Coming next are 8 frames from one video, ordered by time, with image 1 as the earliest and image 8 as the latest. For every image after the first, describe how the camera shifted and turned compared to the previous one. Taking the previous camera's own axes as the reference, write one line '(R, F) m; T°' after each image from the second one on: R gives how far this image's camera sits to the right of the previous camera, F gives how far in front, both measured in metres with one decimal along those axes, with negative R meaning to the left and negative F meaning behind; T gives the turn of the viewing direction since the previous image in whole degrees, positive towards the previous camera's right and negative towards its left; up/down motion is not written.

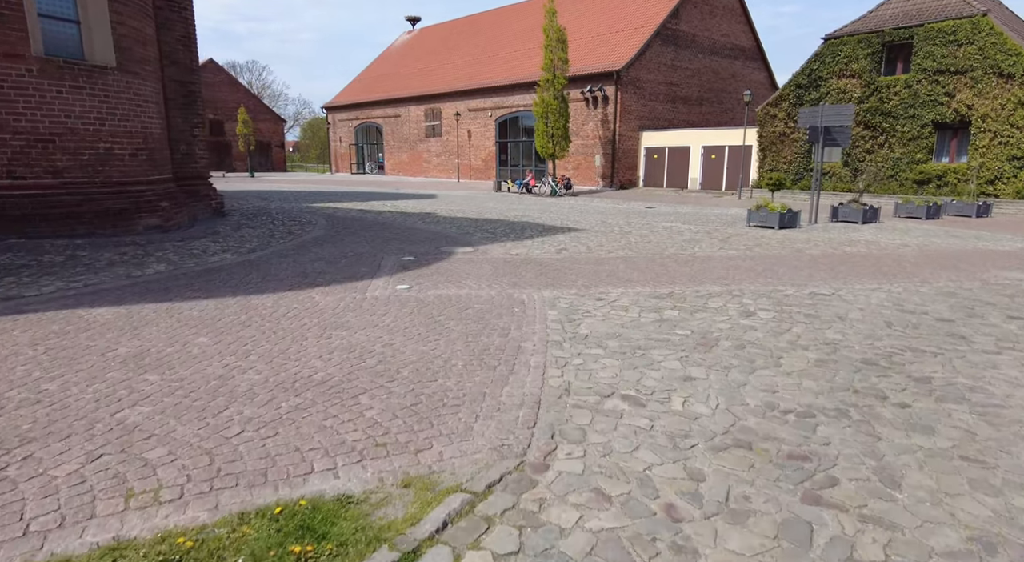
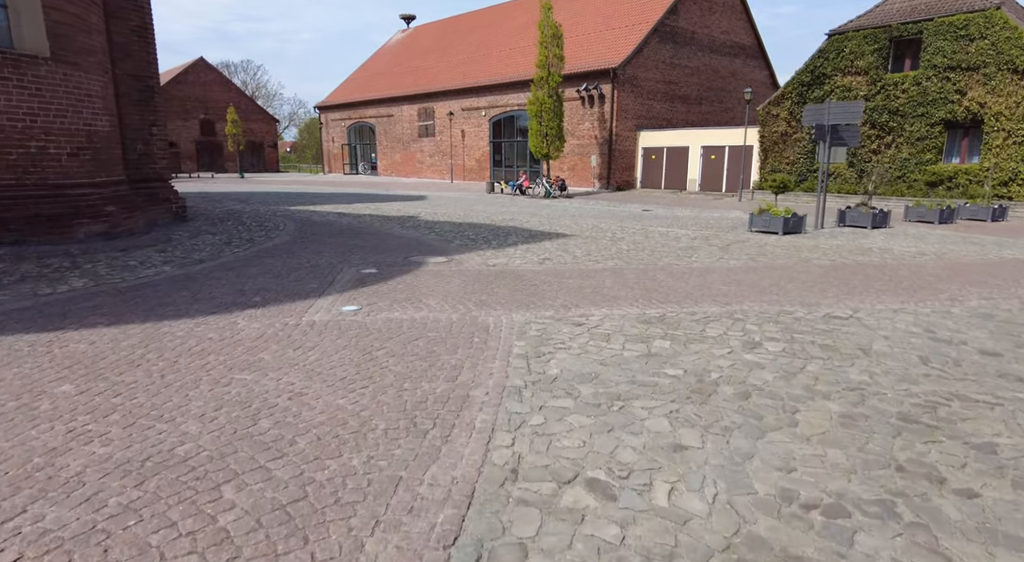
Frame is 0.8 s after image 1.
(+0.4, +1.0) m; 0°
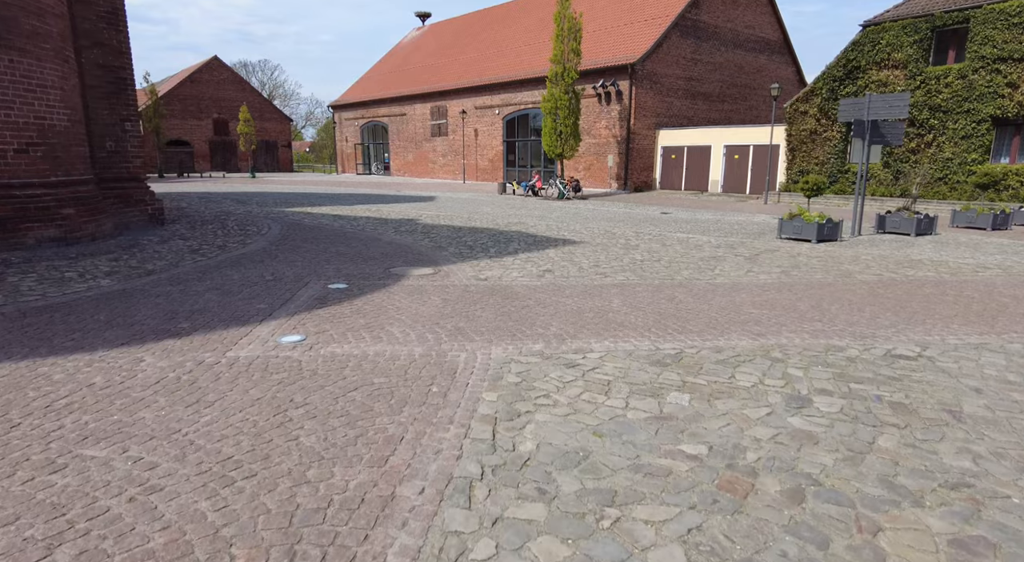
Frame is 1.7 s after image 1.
(+0.3, +1.2) m; -2°
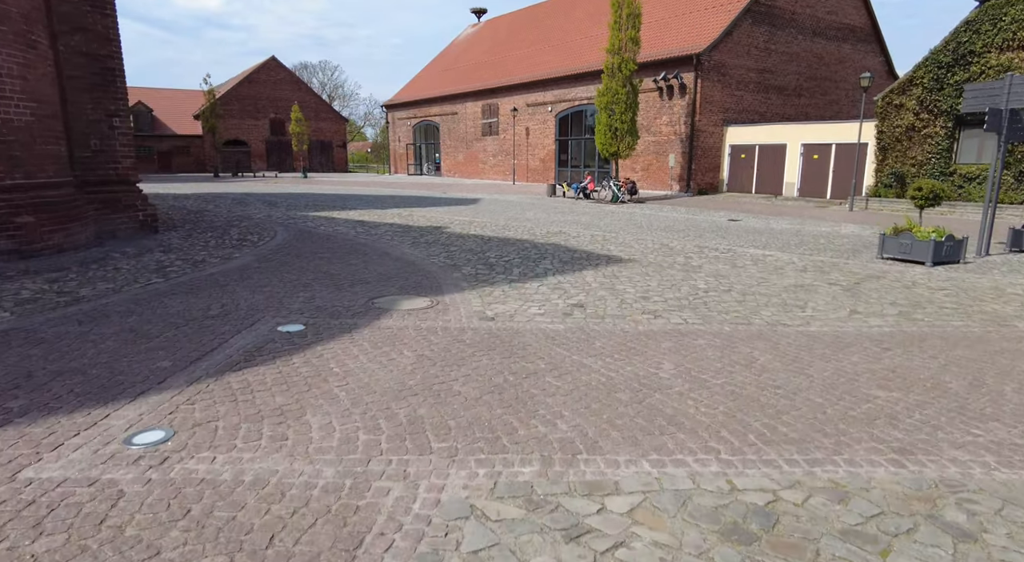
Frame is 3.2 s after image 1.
(+0.4, +2.0) m; -6°
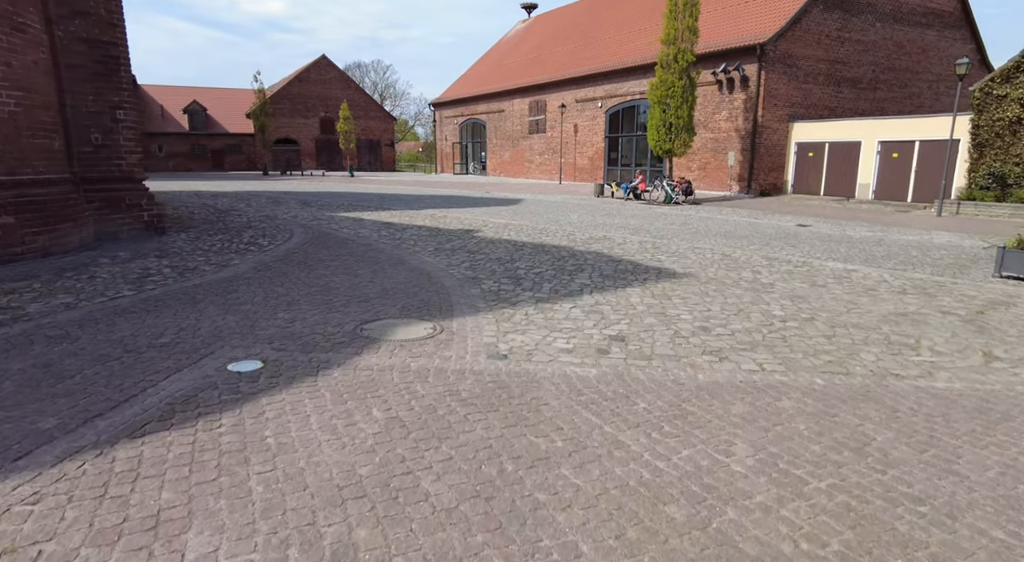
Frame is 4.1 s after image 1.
(+0.2, +1.4) m; -5°
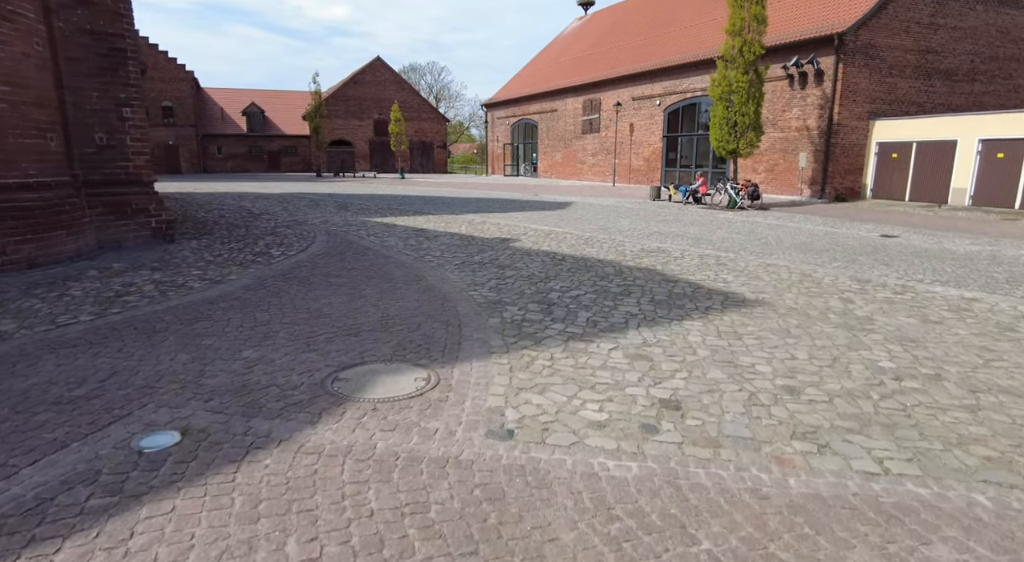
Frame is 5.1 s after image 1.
(+0.2, +1.3) m; -5°
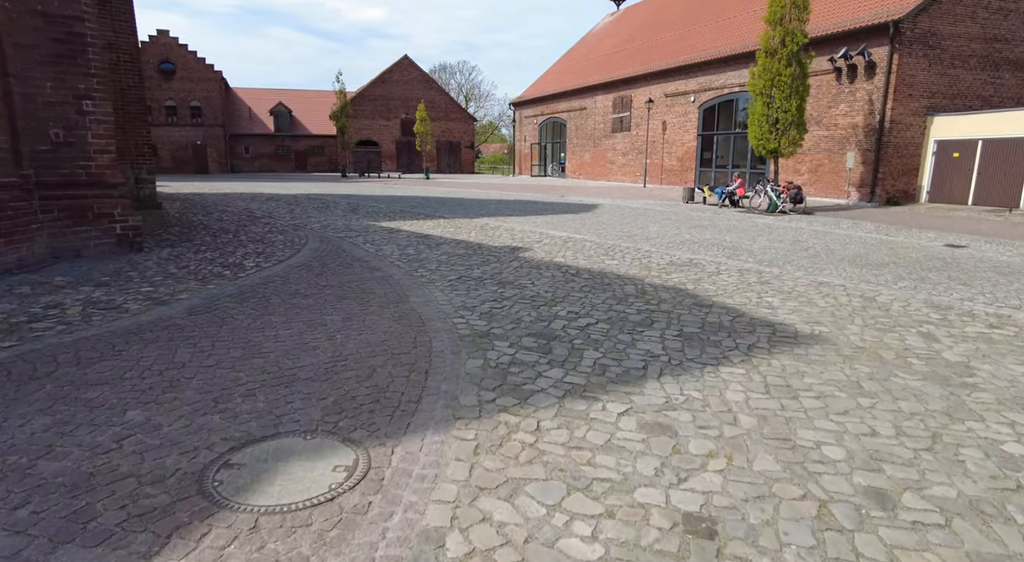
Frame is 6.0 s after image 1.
(+0.3, +1.3) m; -3°
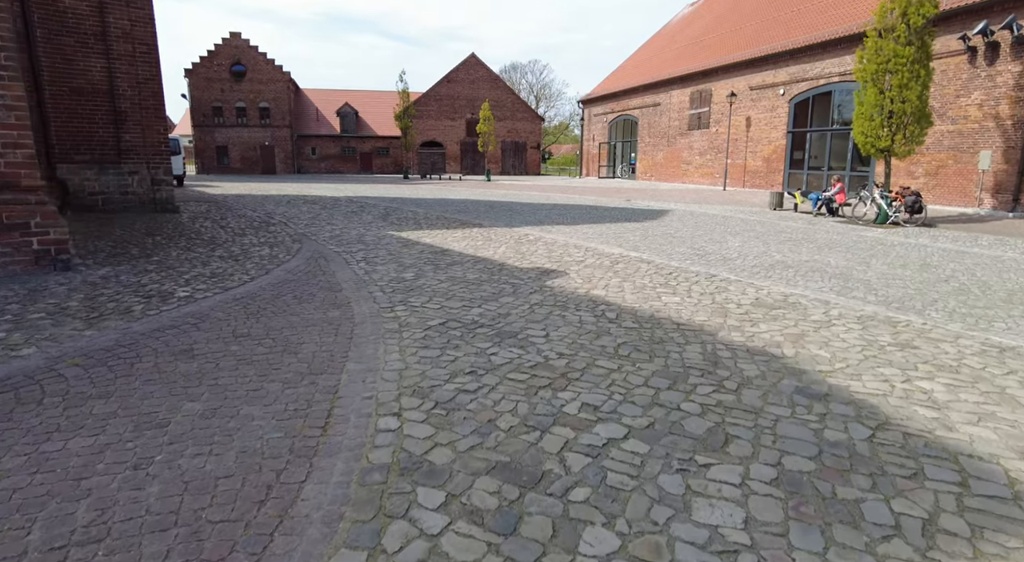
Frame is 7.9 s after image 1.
(+0.6, +2.4) m; -7°
